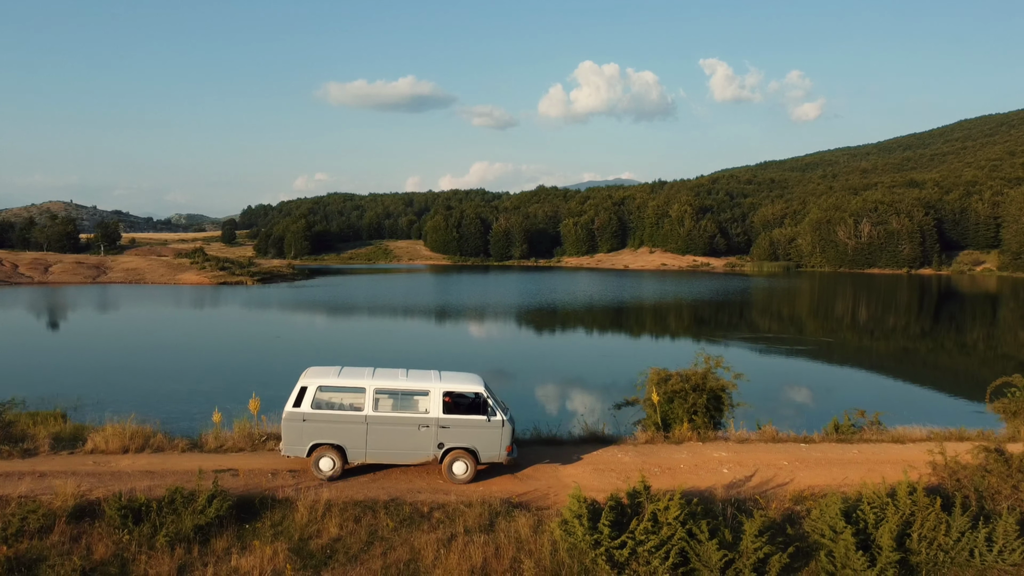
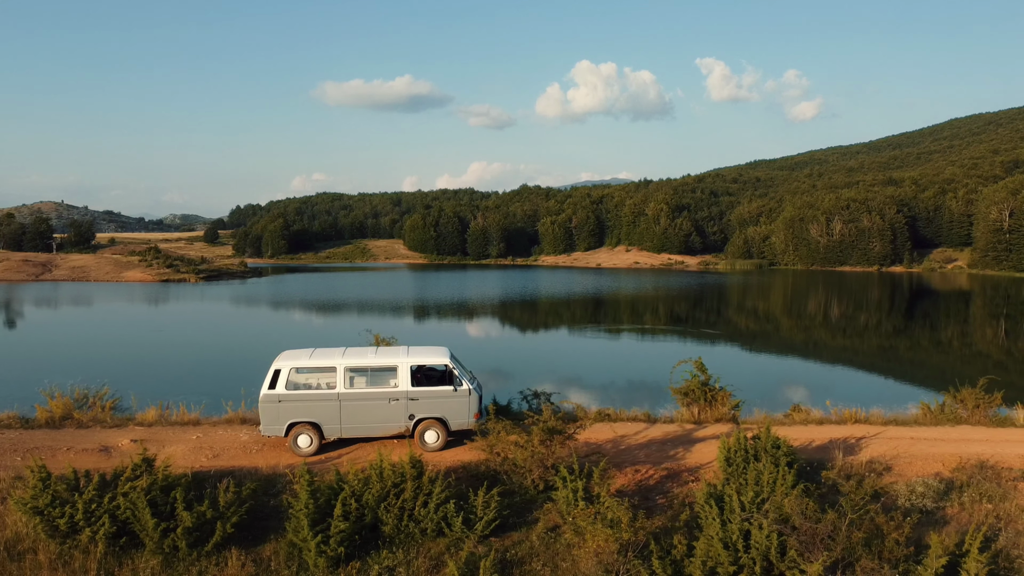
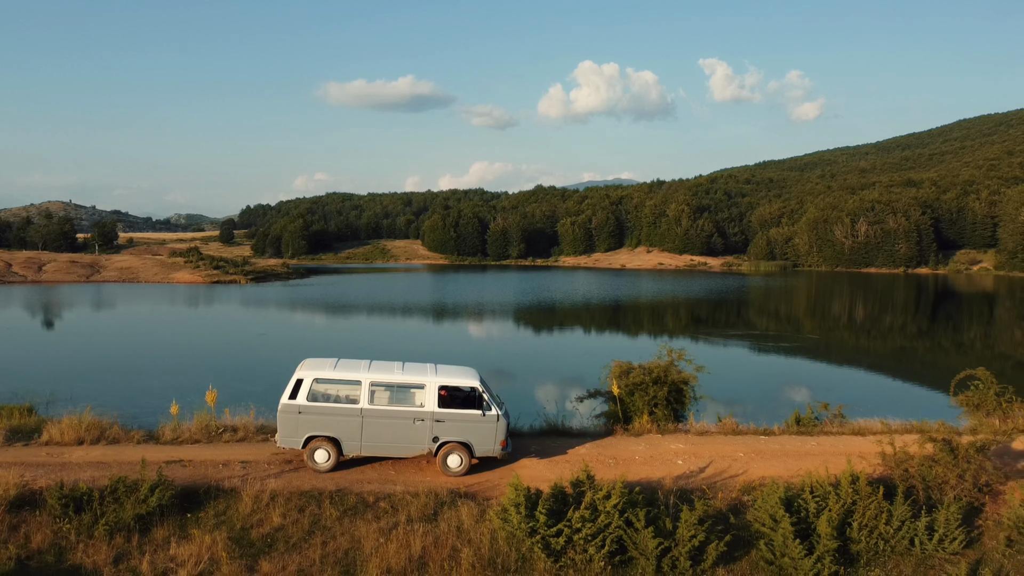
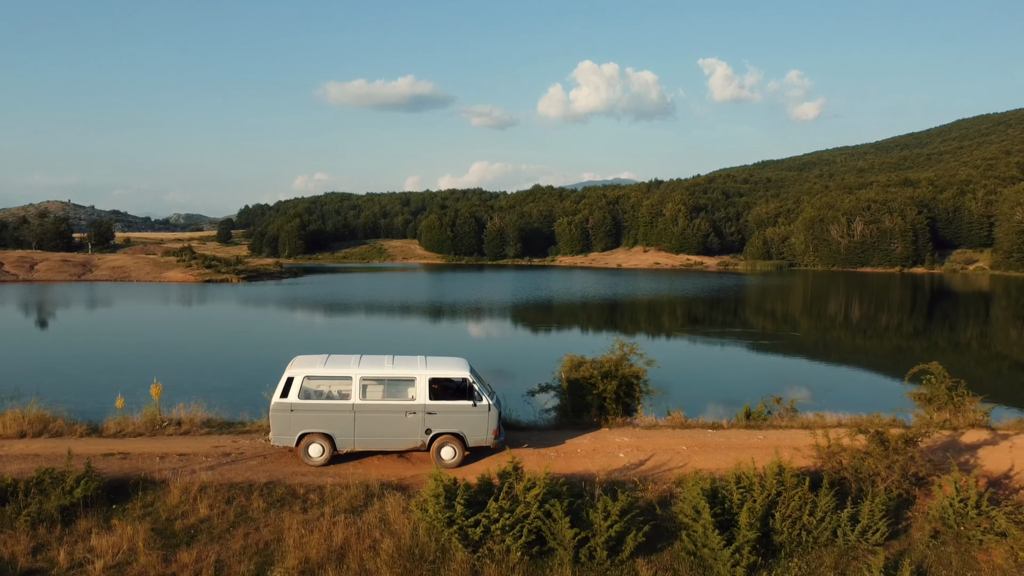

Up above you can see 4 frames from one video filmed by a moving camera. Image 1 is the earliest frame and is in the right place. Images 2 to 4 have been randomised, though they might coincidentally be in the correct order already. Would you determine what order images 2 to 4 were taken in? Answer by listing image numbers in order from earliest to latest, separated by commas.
3, 4, 2
